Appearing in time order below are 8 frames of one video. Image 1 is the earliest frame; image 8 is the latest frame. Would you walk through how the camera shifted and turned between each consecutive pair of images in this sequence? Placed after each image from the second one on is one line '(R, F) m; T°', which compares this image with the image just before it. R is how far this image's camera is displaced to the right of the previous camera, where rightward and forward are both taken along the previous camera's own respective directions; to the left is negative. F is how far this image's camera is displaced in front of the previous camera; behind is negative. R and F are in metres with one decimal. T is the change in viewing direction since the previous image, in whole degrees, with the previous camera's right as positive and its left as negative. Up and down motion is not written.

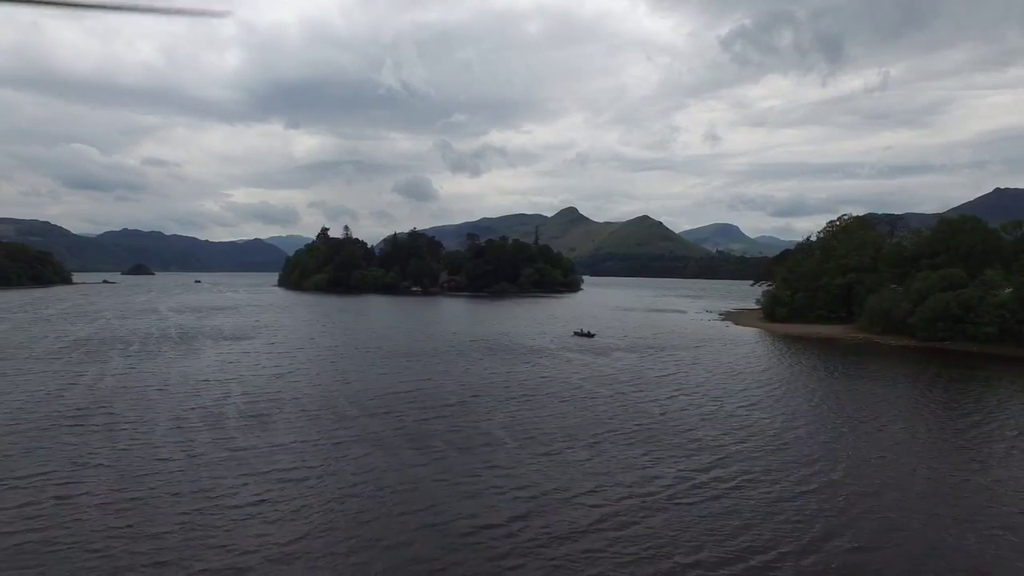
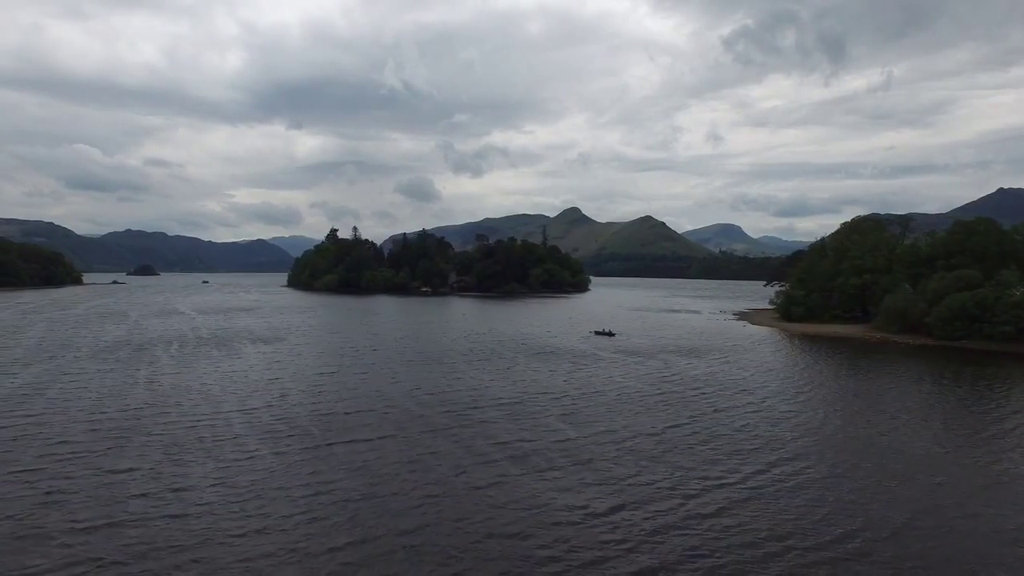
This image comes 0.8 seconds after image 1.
(-2.2, -0.9) m; 0°
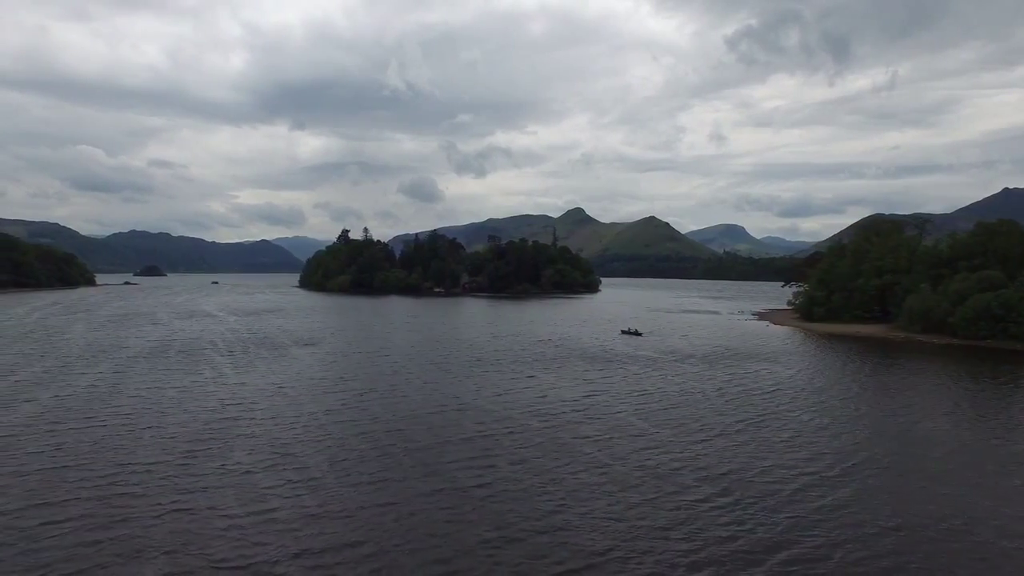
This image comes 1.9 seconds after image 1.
(-2.8, -0.8) m; 0°
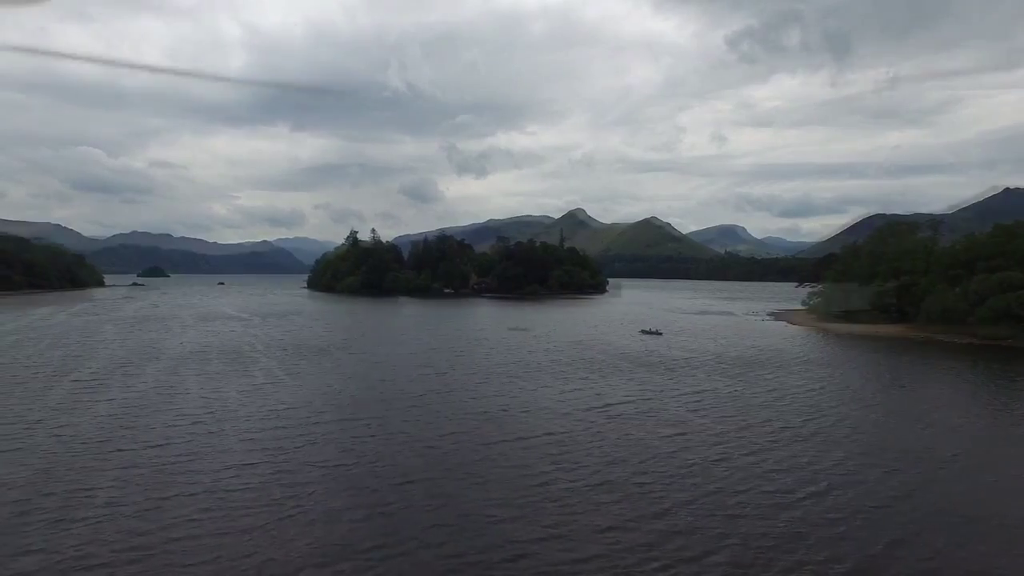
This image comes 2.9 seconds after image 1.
(-2.6, -0.6) m; 0°
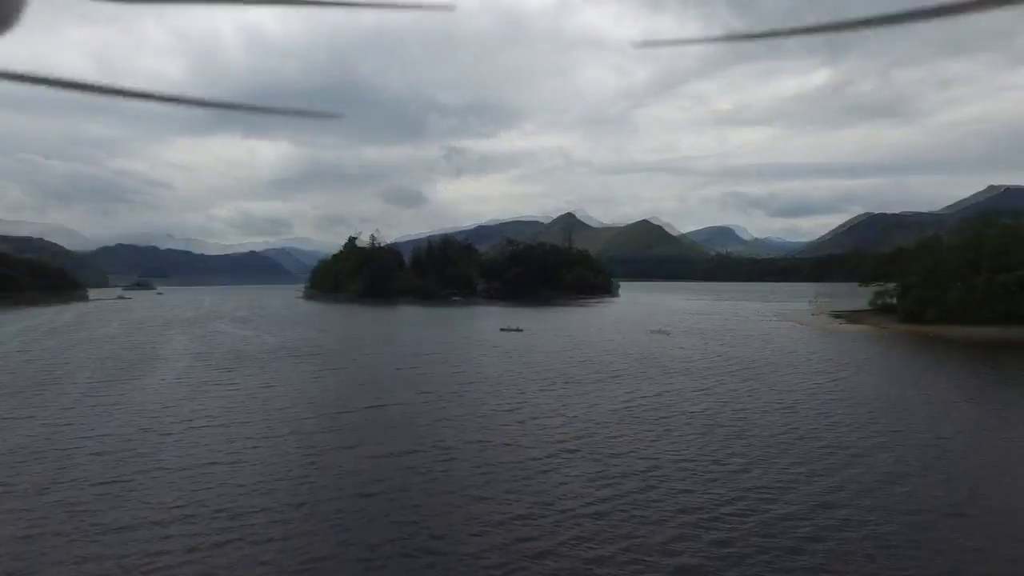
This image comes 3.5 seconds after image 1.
(-6.0, +10.8) m; +1°
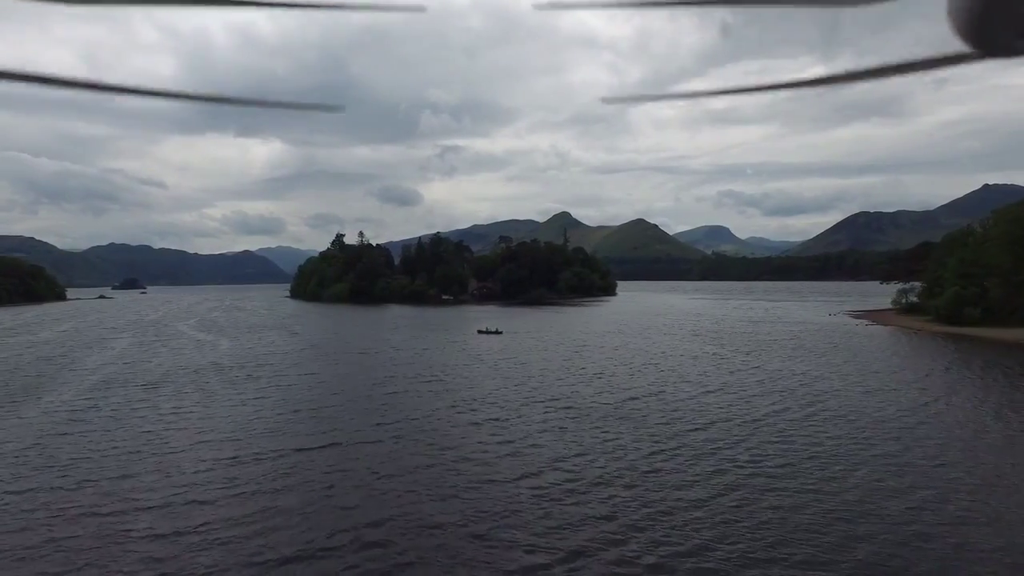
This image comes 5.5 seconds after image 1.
(+0.2, +7.9) m; 0°
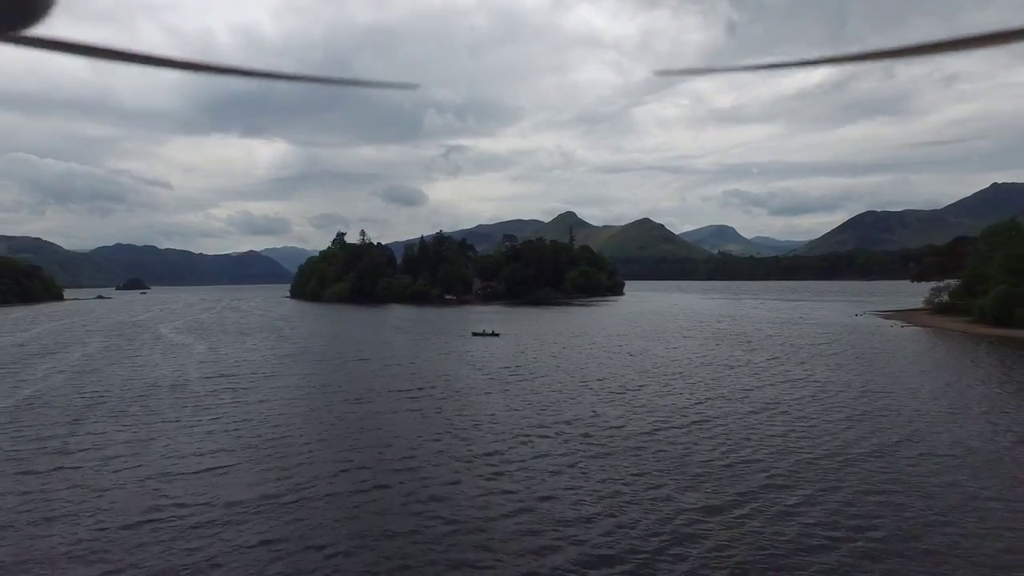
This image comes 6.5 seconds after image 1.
(-0.1, +5.5) m; 0°
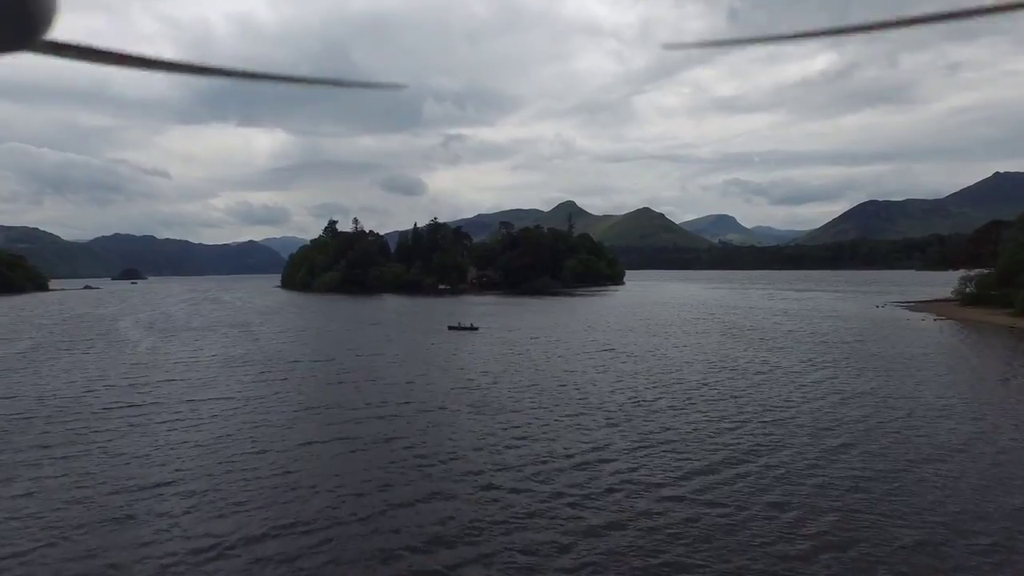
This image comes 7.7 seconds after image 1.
(+0.7, +6.7) m; 0°
